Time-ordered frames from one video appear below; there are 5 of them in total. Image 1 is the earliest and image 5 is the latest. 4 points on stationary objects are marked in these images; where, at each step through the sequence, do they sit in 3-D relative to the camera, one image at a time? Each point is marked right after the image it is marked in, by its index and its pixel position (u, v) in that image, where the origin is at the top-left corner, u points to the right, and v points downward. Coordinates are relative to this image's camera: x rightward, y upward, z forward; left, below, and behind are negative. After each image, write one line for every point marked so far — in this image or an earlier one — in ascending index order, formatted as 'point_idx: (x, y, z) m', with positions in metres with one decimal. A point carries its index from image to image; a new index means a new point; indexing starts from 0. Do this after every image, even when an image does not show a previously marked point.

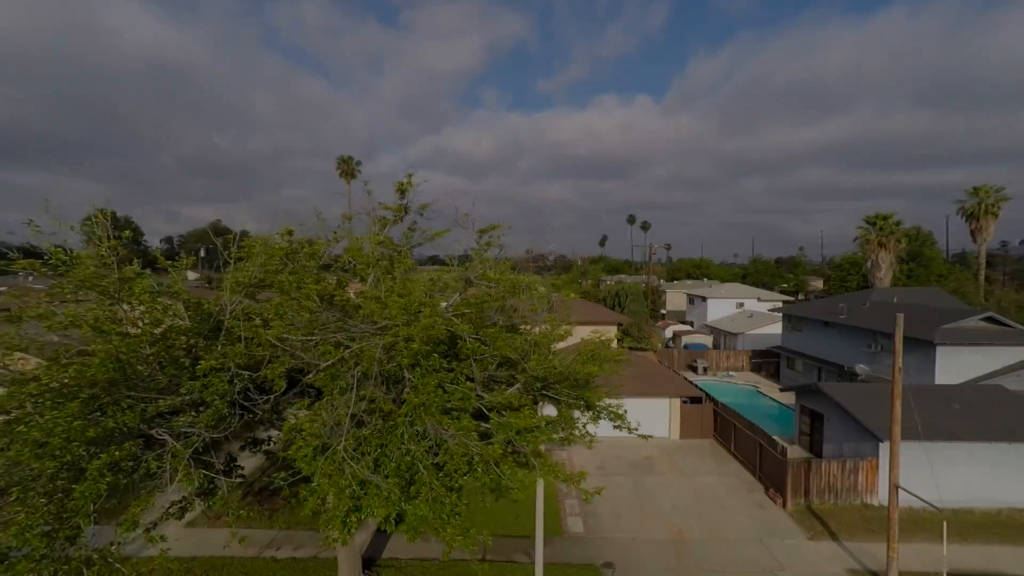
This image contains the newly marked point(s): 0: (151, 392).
0: (-4.5, -1.3, +5.9) m
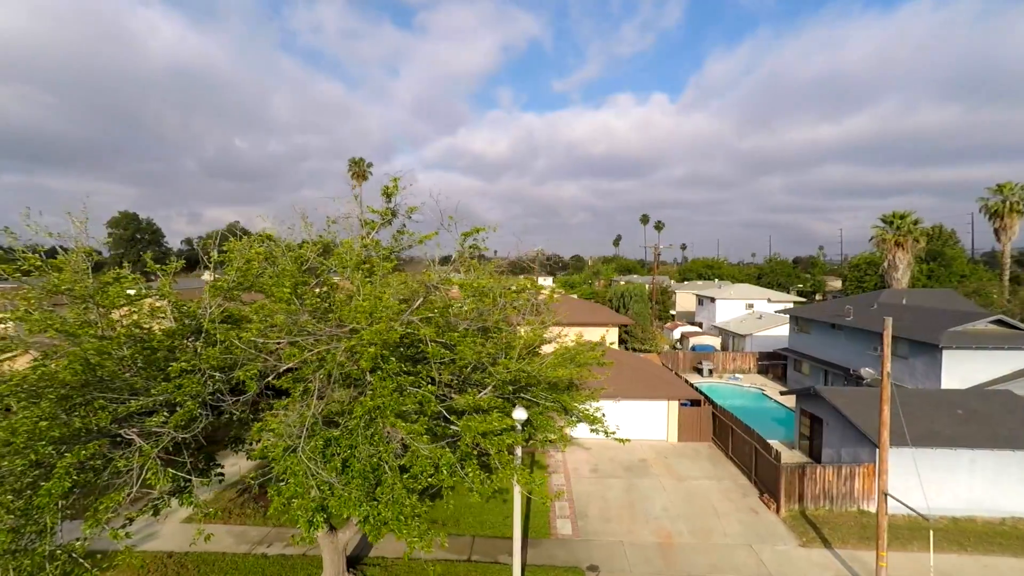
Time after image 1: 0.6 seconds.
0: (-5.0, -1.3, +6.2) m
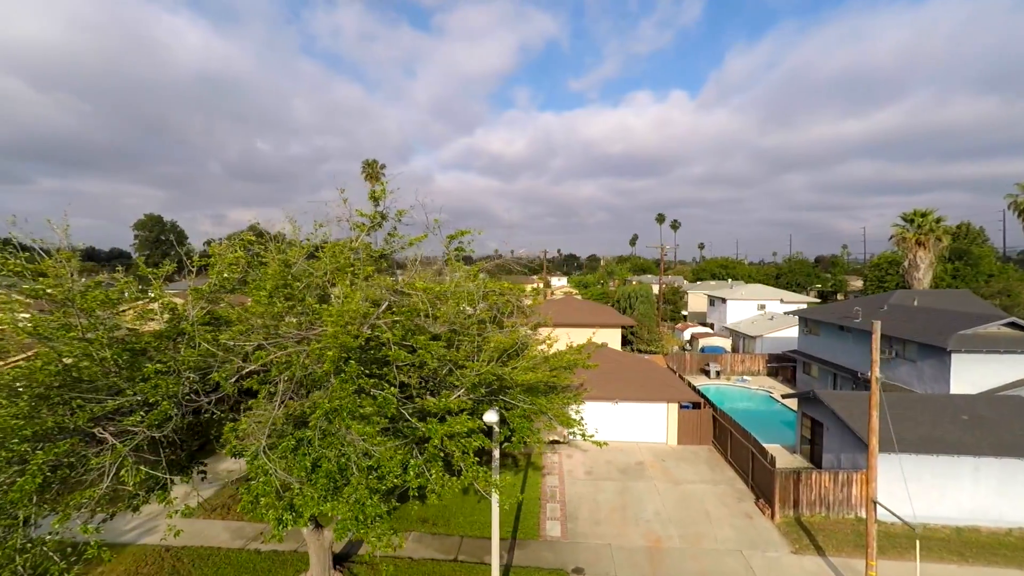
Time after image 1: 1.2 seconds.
0: (-5.5, -1.4, +6.4) m
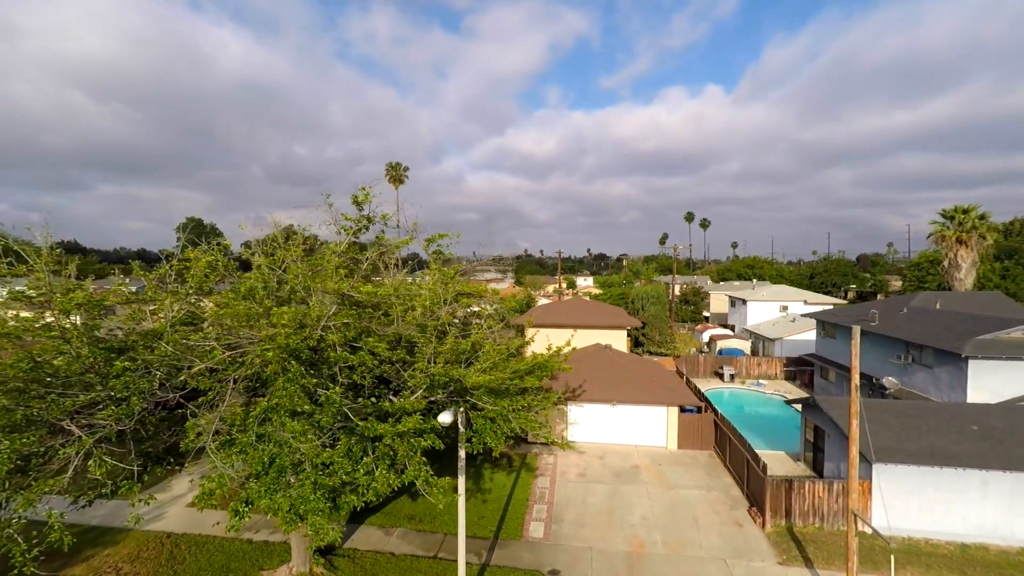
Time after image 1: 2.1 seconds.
0: (-6.3, -1.5, +6.9) m
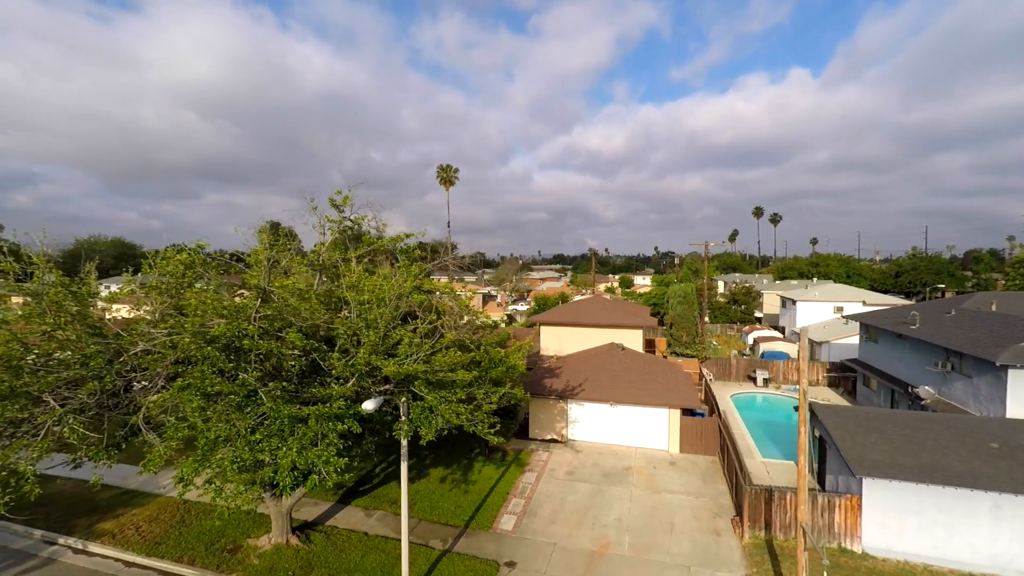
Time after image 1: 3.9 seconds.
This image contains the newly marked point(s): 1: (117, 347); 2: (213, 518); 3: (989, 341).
0: (-7.8, -1.4, +8.3) m
1: (-7.0, -1.1, +8.6) m
2: (-7.9, -6.1, +12.6) m
3: (+13.5, -1.5, +13.6) m
